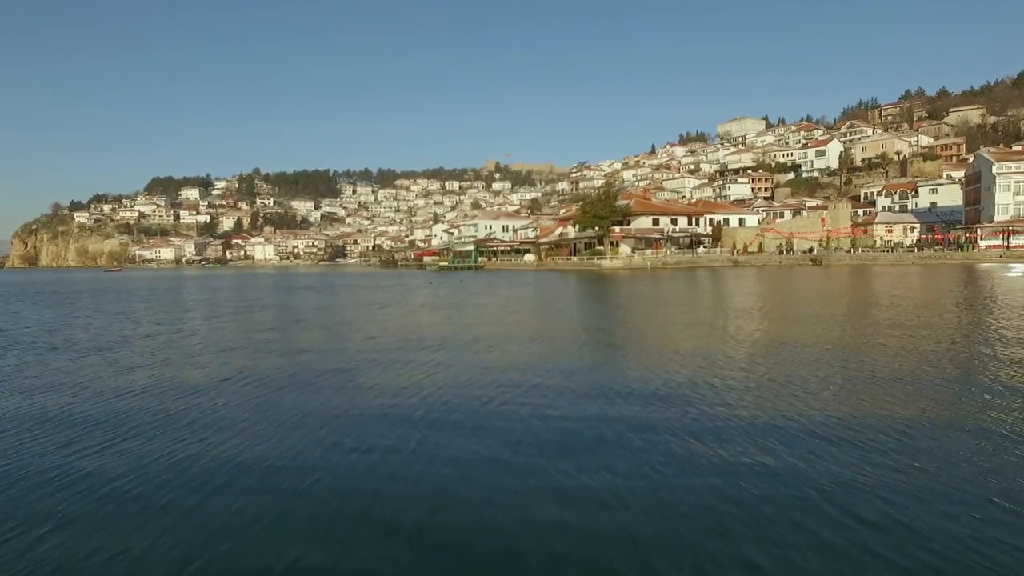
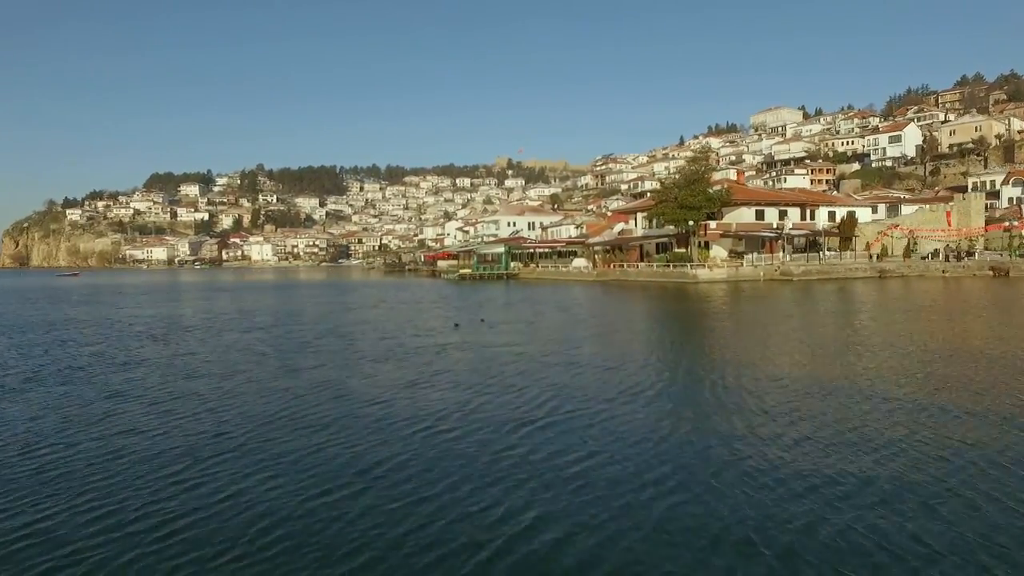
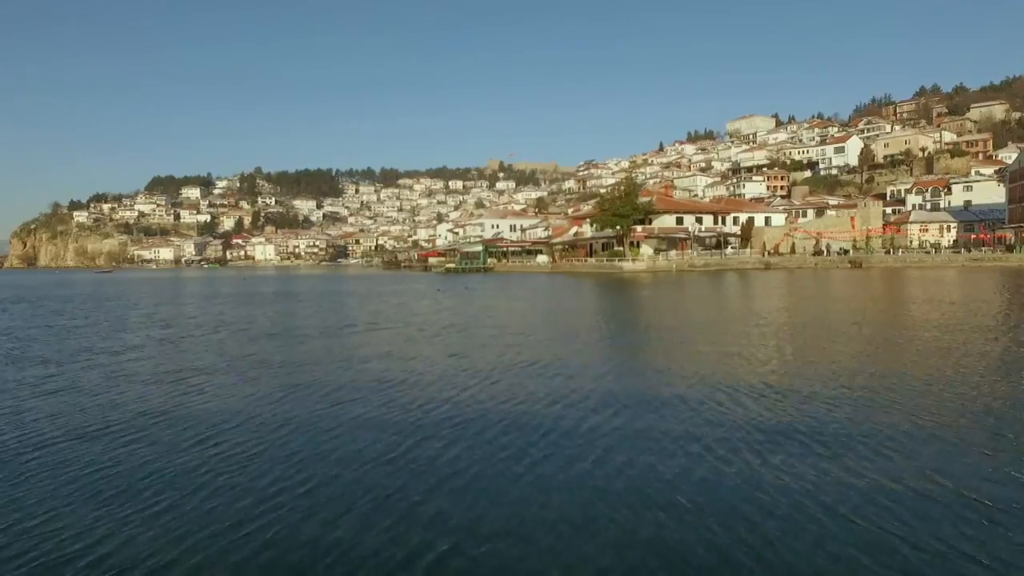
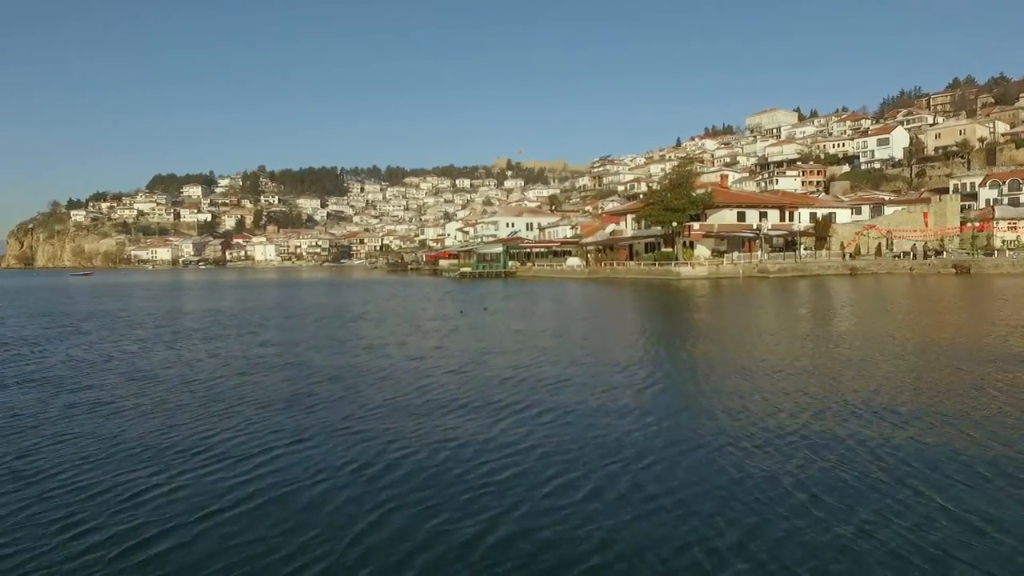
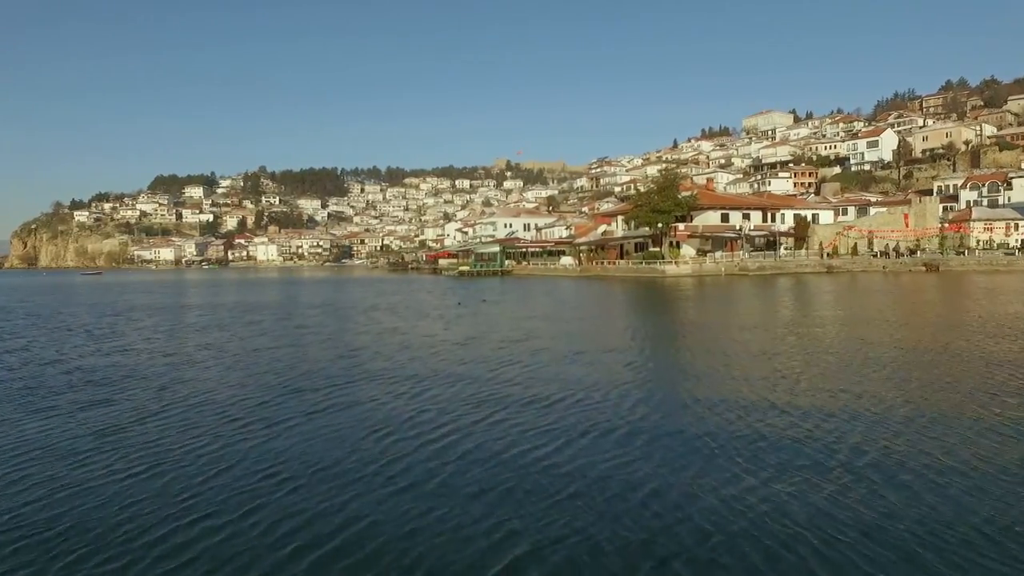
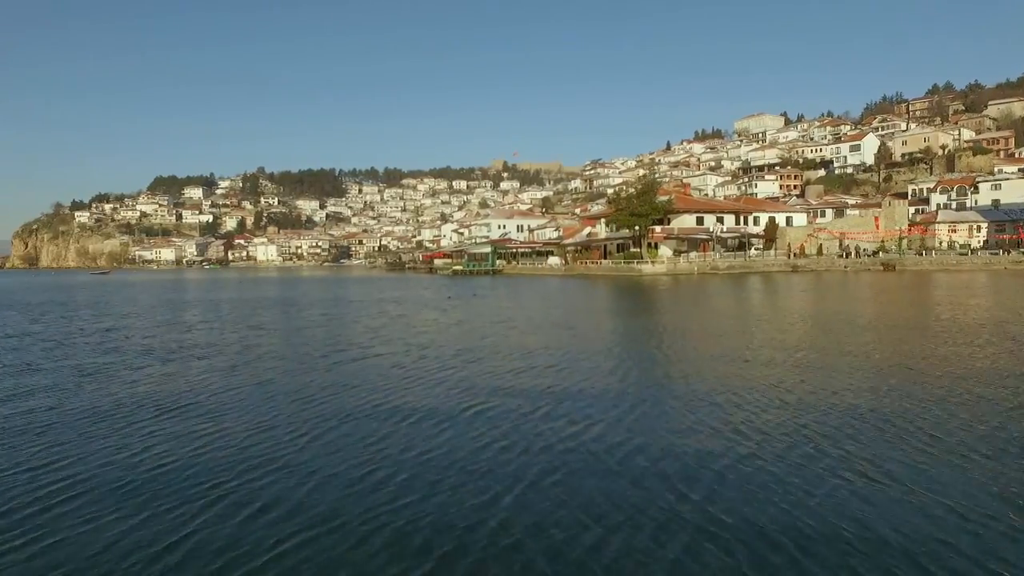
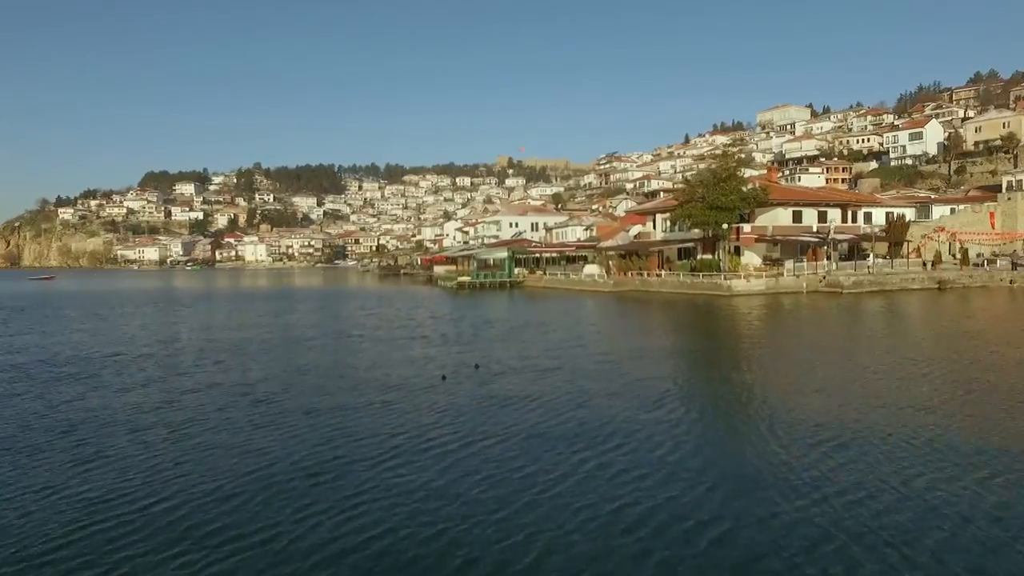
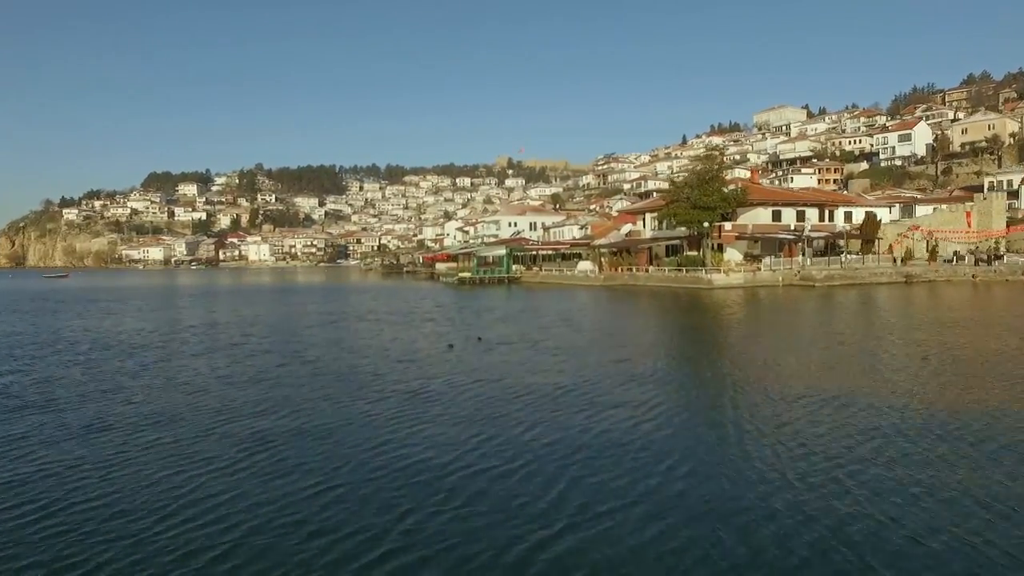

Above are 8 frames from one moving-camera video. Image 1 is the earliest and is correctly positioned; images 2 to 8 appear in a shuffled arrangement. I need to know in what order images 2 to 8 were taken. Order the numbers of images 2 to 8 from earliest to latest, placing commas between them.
3, 6, 5, 4, 2, 8, 7
